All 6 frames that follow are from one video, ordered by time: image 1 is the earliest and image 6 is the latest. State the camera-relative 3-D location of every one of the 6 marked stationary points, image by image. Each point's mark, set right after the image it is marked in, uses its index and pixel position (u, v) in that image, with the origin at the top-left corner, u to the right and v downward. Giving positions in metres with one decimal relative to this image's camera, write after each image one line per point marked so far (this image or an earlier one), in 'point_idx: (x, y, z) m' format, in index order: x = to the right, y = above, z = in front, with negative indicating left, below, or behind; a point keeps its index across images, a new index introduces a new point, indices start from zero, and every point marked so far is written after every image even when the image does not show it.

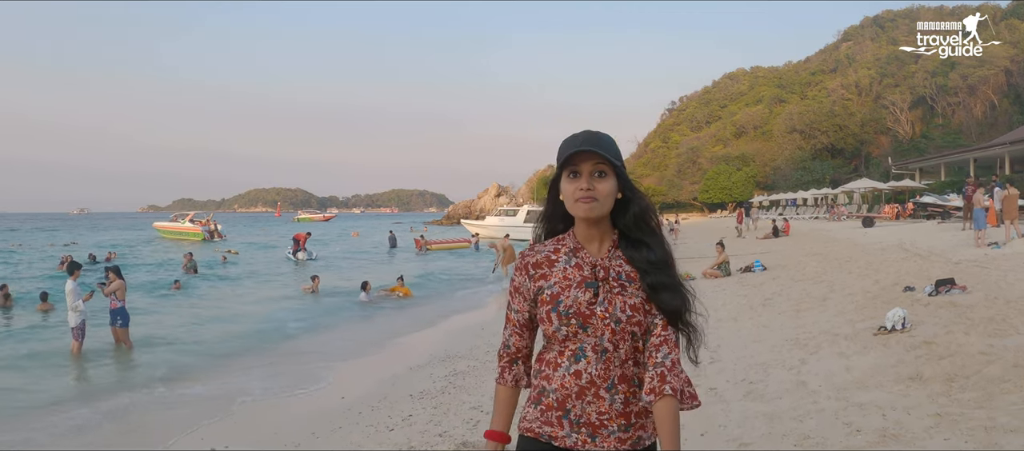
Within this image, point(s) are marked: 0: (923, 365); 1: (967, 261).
0: (+3.9, -1.3, +6.1) m
1: (+9.6, -0.8, +13.5) m
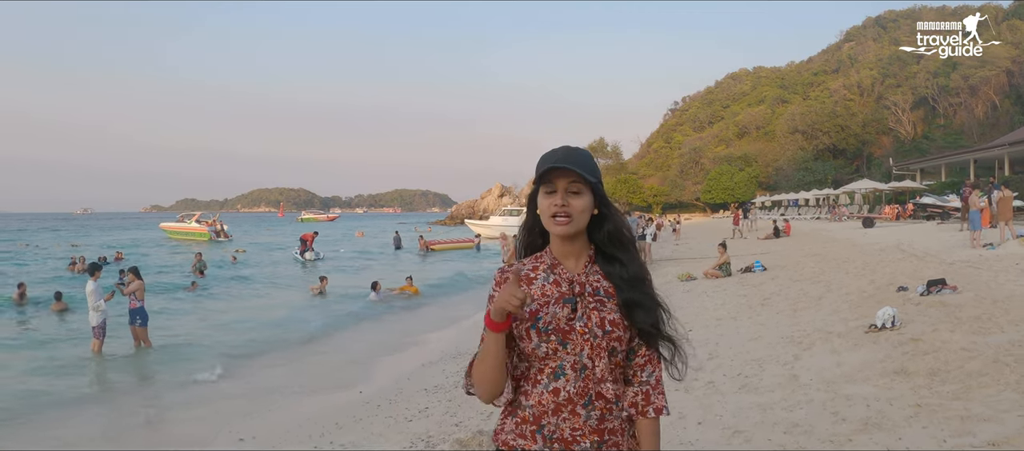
0: (+4.0, -1.4, +6.6) m
1: (+9.7, -0.8, +13.9) m
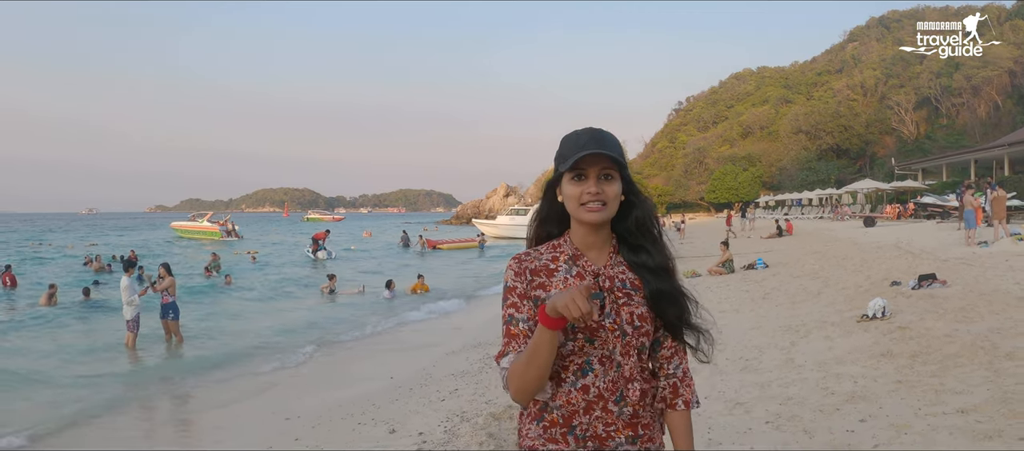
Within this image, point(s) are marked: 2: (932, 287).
0: (+4.3, -1.4, +7.2) m
1: (+10.0, -0.8, +14.5) m
2: (+7.0, -1.0, +10.7) m
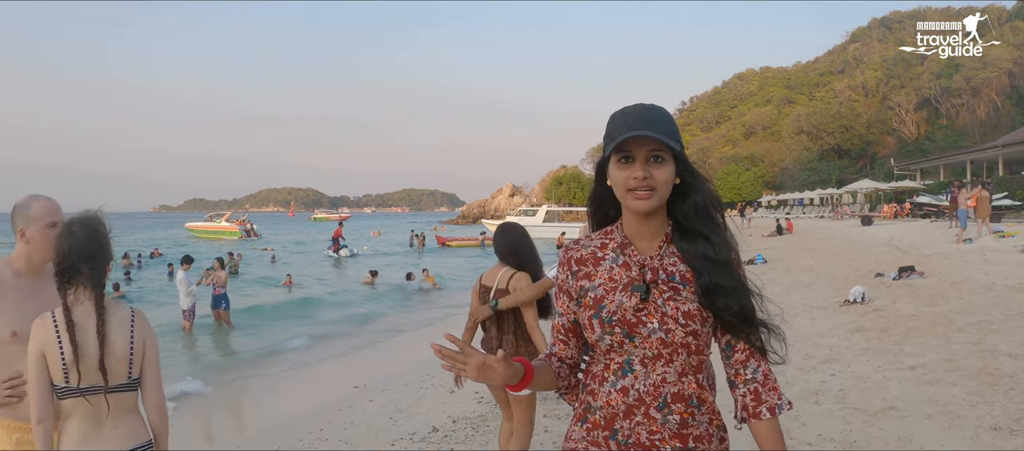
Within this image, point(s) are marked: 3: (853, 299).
0: (+4.8, -1.3, +8.6) m
1: (+10.5, -0.7, +15.8) m
2: (+7.5, -1.0, +12.0) m
3: (+5.3, -1.1, +10.0) m
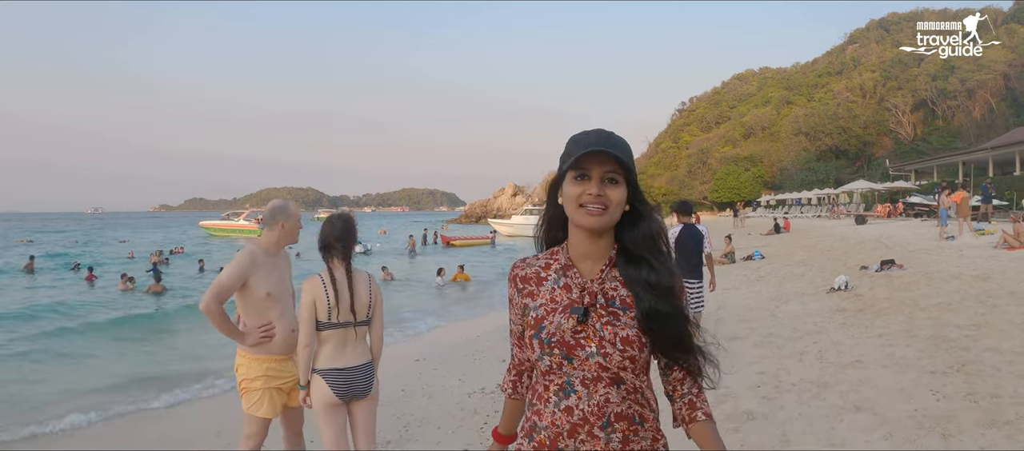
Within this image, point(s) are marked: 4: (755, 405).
0: (+5.3, -1.3, +10.2) m
1: (+11.1, -0.7, +17.4) m
2: (+8.1, -0.9, +13.6) m
3: (+5.9, -1.1, +11.6) m
4: (+2.3, -1.7, +6.0) m
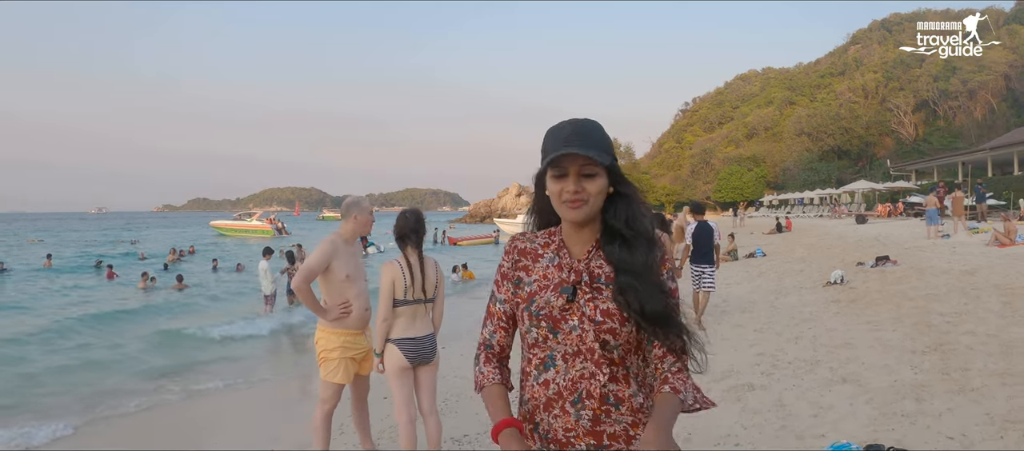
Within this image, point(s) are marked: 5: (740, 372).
0: (+5.7, -1.2, +11.0) m
1: (+11.4, -0.6, +18.2) m
2: (+8.4, -0.9, +14.4) m
3: (+6.2, -1.1, +12.4) m
4: (+2.6, -1.6, +6.8) m
5: (+2.5, -1.6, +7.1) m
